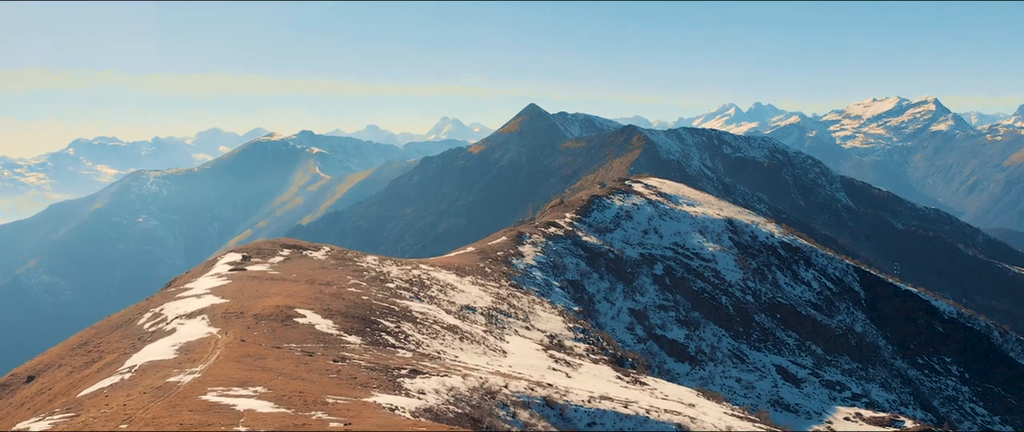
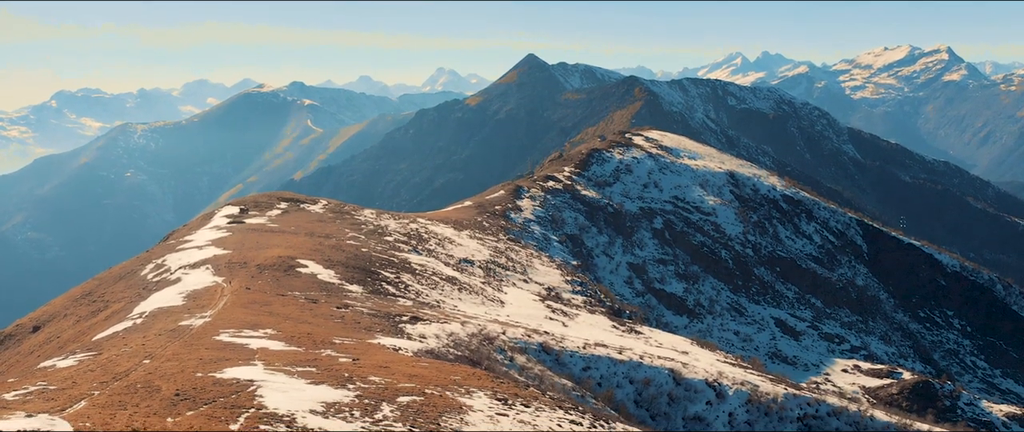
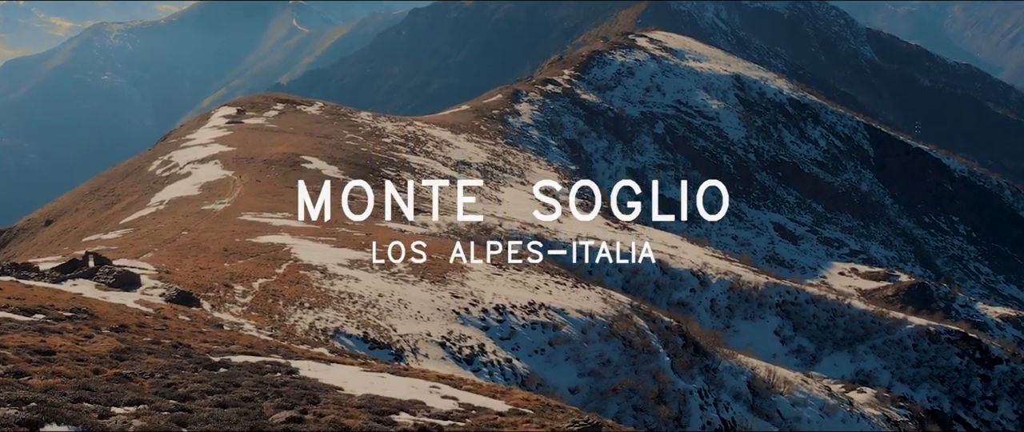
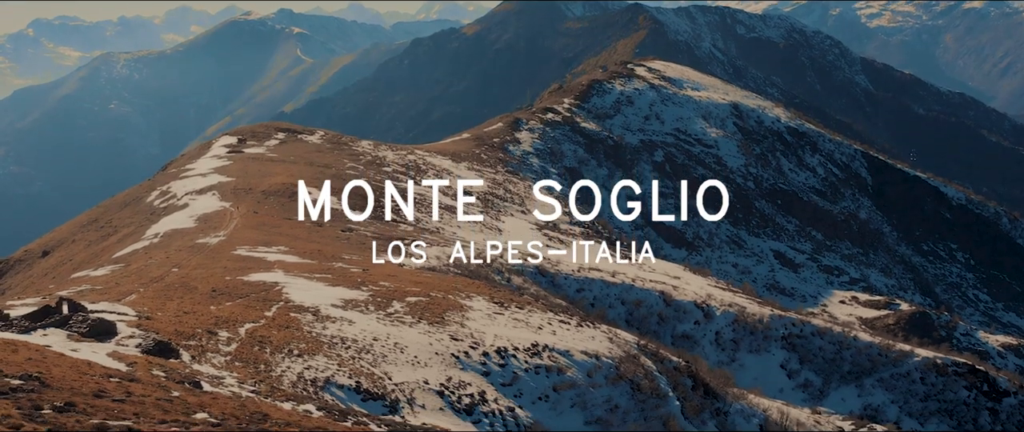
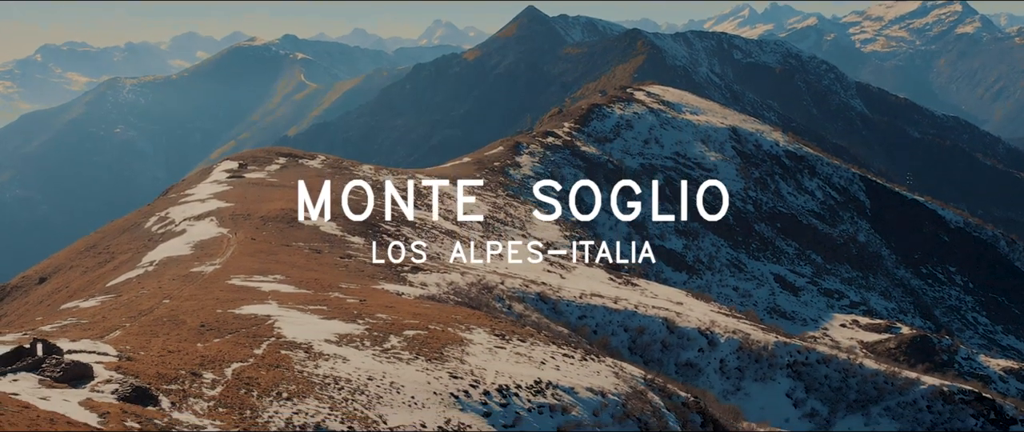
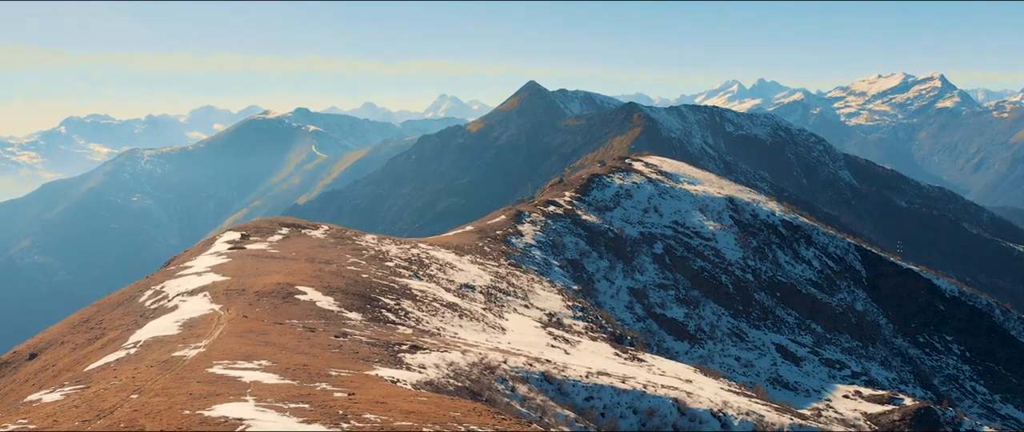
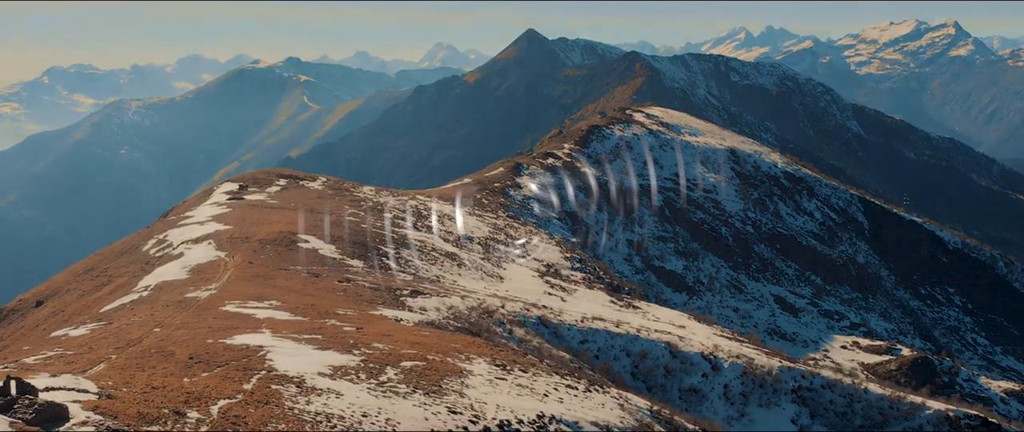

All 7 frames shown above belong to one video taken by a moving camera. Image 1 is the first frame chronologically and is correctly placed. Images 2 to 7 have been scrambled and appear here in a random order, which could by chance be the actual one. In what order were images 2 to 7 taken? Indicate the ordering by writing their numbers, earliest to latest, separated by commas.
6, 2, 7, 5, 4, 3
